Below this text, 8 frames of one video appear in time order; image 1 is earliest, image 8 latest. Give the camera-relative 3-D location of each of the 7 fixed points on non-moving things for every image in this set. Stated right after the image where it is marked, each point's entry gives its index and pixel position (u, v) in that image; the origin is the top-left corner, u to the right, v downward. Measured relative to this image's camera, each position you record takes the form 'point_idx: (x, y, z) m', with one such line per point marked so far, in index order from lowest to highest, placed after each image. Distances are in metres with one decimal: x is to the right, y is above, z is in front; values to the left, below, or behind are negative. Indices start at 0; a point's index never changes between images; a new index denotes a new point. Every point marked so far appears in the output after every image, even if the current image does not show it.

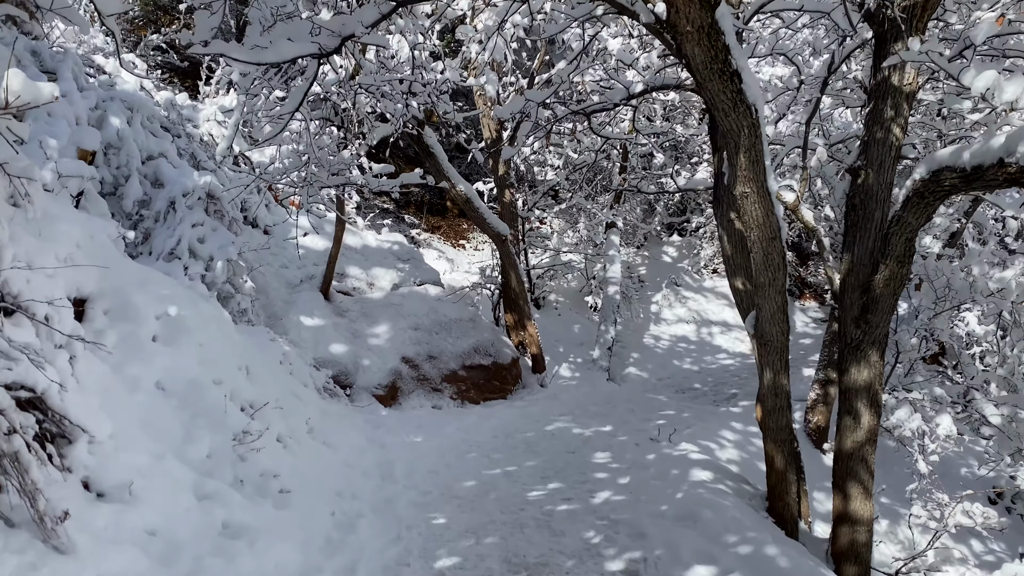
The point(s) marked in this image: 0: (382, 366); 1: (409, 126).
0: (-1.2, -0.7, +7.7) m
1: (-0.9, +1.5, +7.6) m
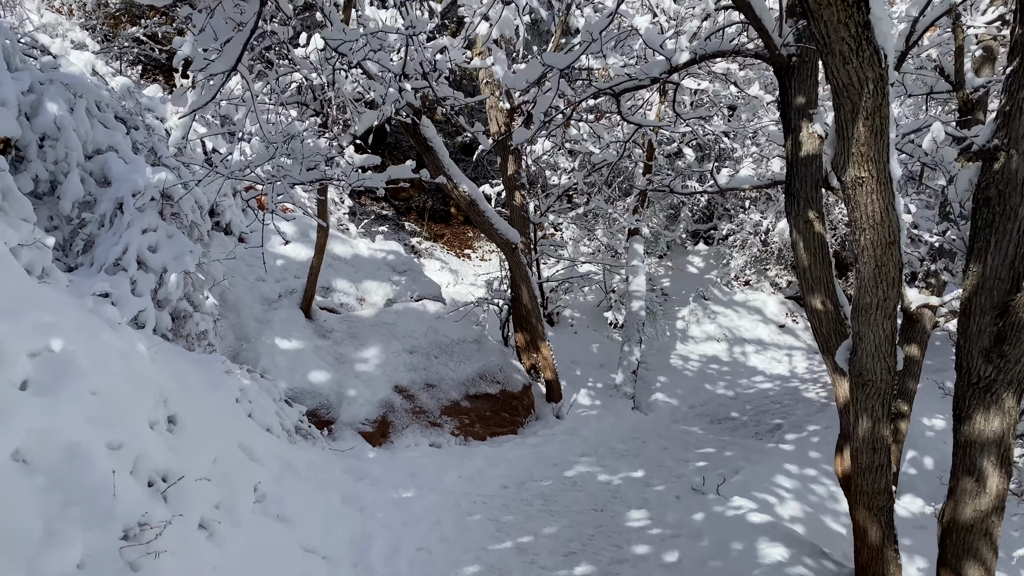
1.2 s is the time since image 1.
0: (-1.1, -0.8, +6.5) m
1: (-0.8, +1.4, +6.5) m
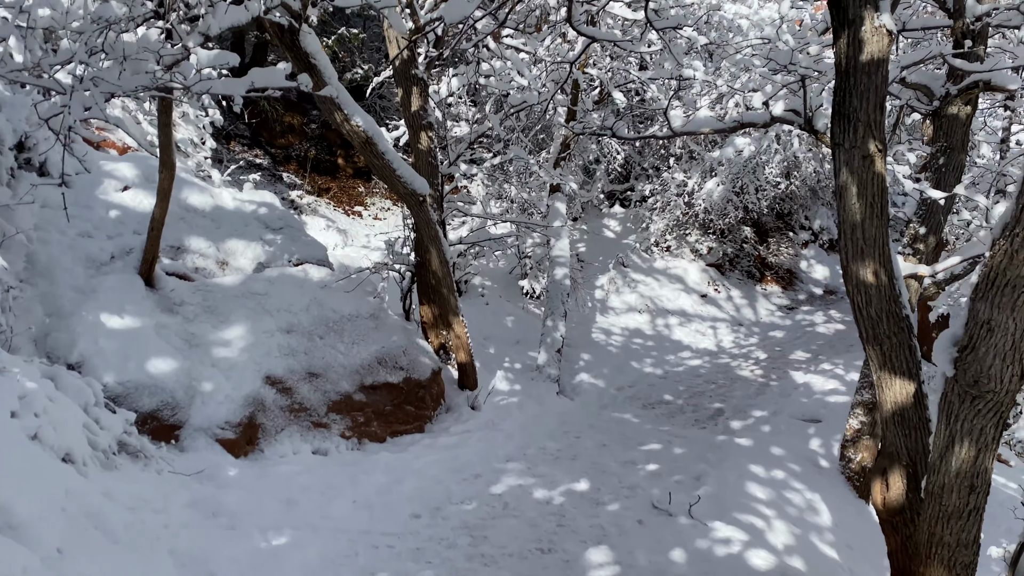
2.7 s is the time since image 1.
0: (-1.6, -0.6, +4.9) m
1: (-1.4, +1.6, +4.8) m
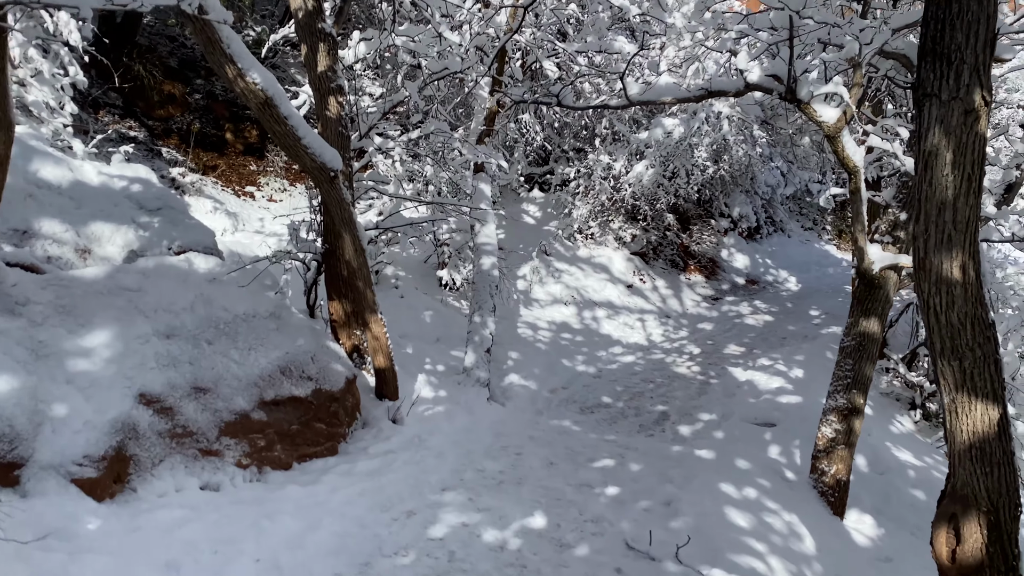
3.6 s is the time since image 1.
0: (-1.9, -0.6, +3.8) m
1: (-1.6, +1.6, +3.8) m
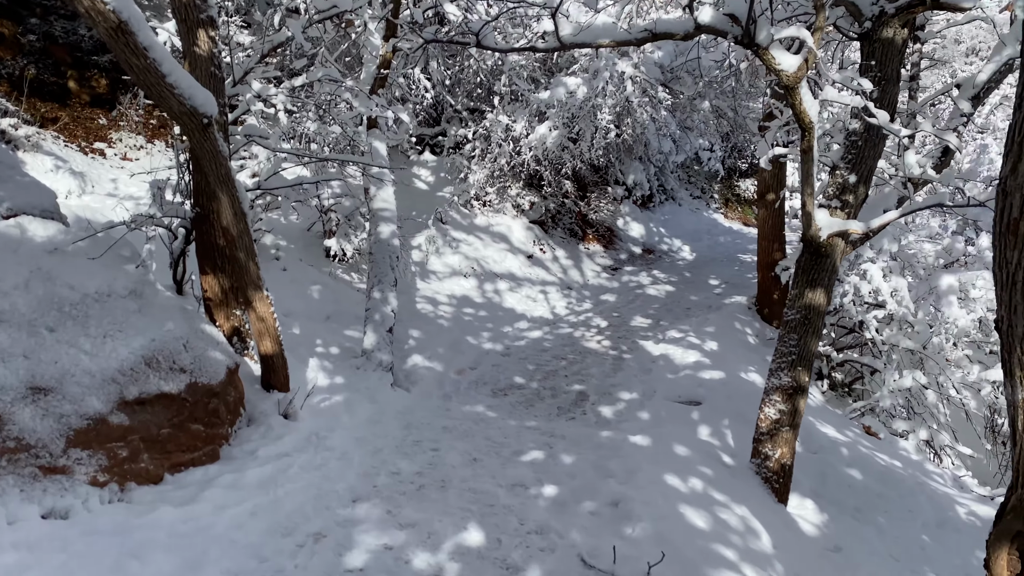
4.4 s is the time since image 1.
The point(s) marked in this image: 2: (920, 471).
0: (-2.1, -0.5, +2.8) m
1: (-1.9, +1.7, +2.7) m
2: (+3.0, -1.3, +6.1) m
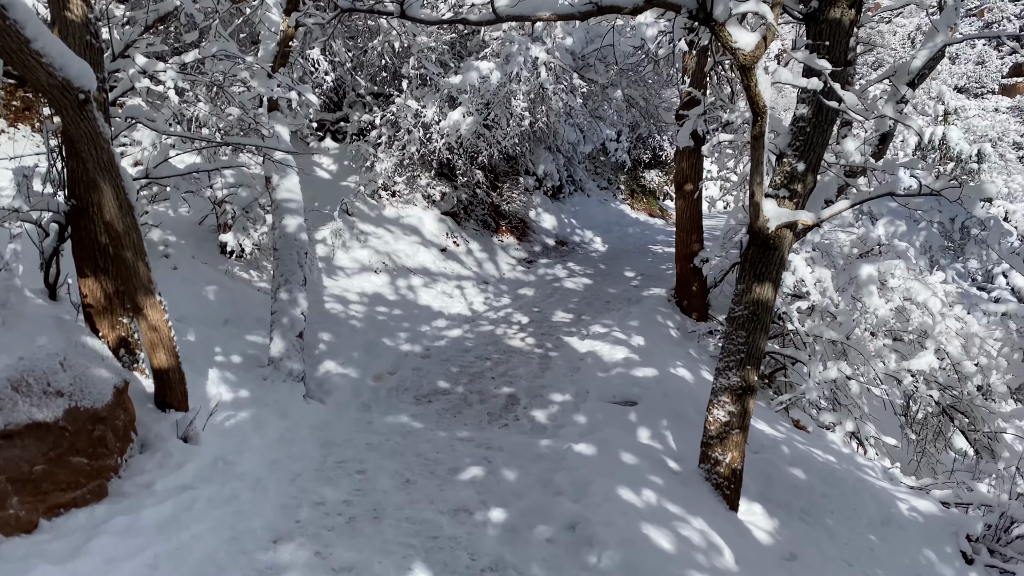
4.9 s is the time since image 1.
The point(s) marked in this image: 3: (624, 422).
0: (-2.2, -0.6, +2.1) m
1: (-2.0, +1.6, +2.0) m
2: (+2.4, -1.3, +6.0) m
3: (+0.7, -0.9, +5.3) m
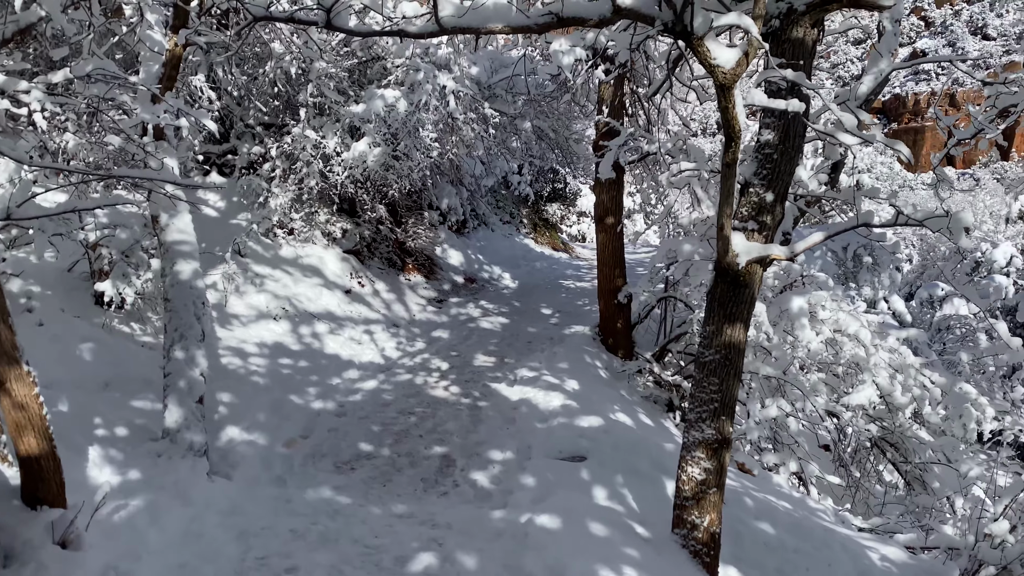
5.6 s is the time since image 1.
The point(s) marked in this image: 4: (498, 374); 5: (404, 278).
0: (-2.1, -0.8, +1.2) m
1: (-1.9, +1.4, +1.3) m
2: (+2.0, -1.5, +5.7) m
3: (+0.4, -1.1, +4.8) m
4: (-0.1, -0.7, +7.2) m
5: (-1.3, +0.1, +9.7) m
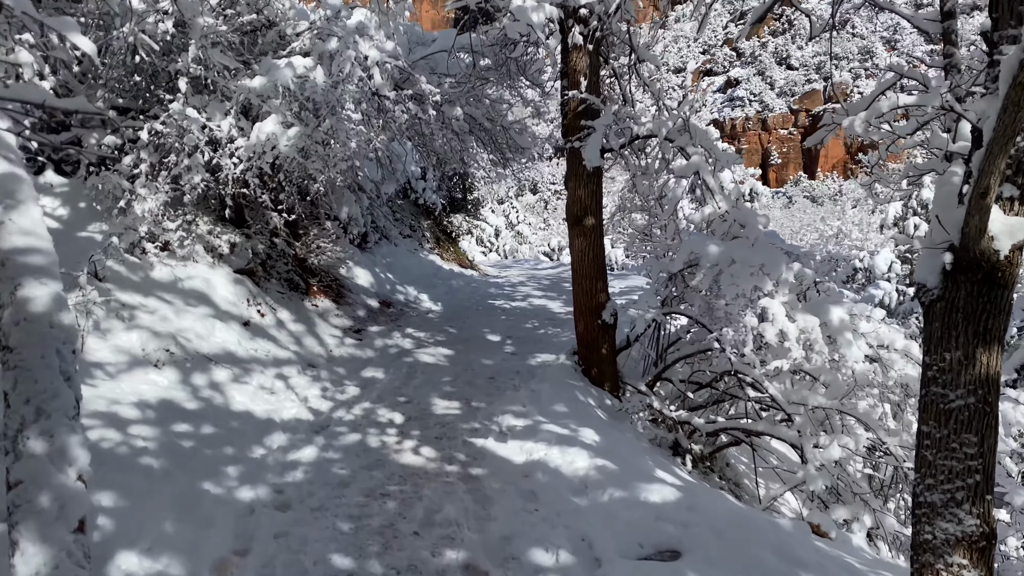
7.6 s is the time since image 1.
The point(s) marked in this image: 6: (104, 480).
0: (-1.1, -0.8, -0.8) m
1: (-1.0, +1.4, -0.7) m
2: (+2.2, -1.5, +4.3) m
3: (+0.7, -1.2, +3.1) m
4: (-0.2, -0.9, +5.4) m
5: (-1.9, -0.1, +7.7) m
6: (-1.8, -0.8, +3.6) m
